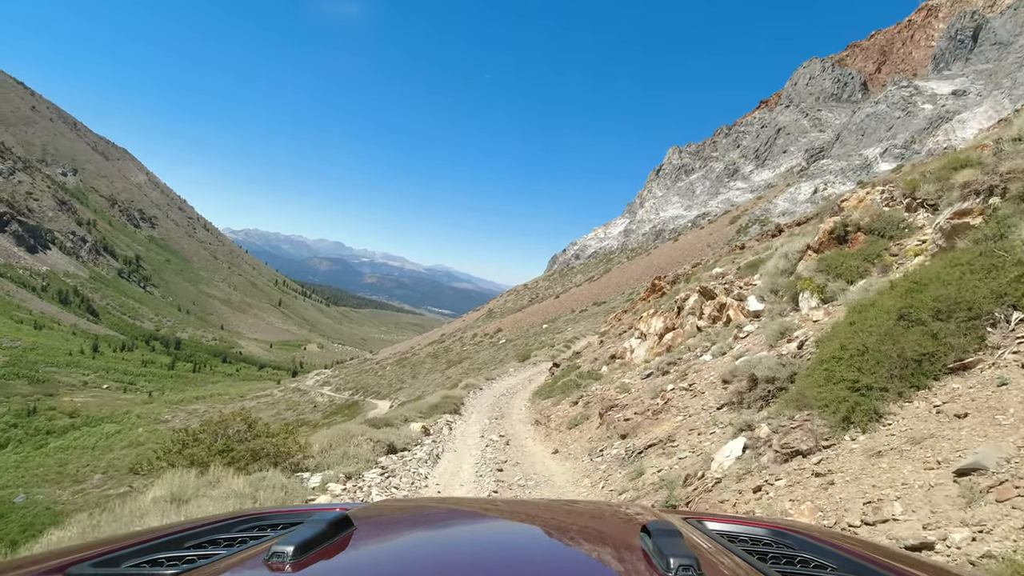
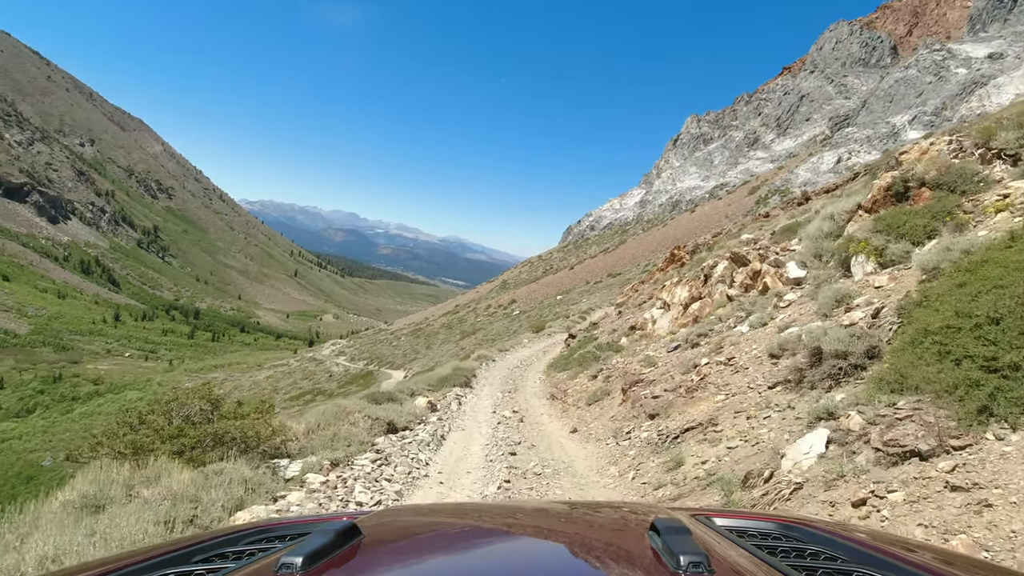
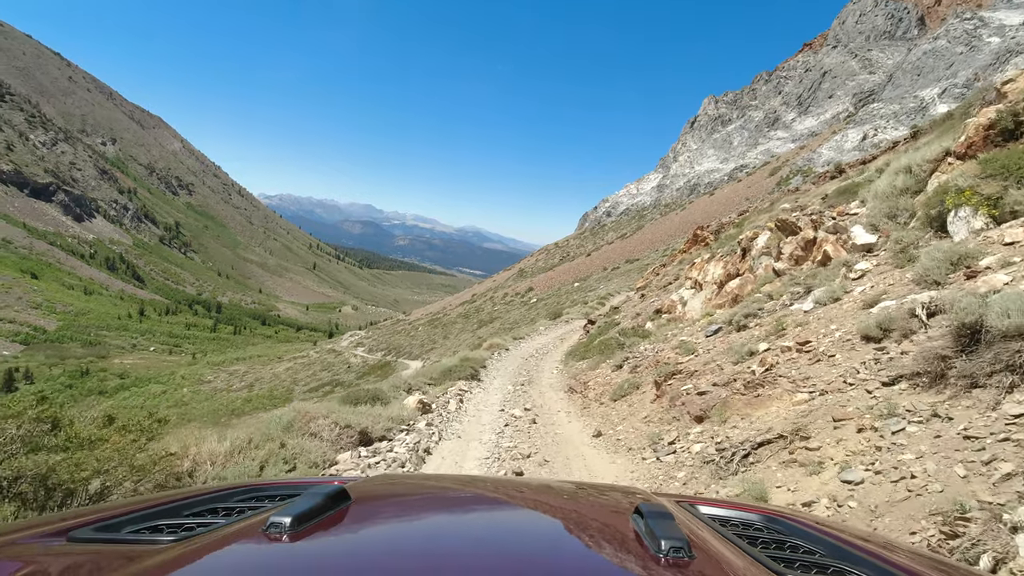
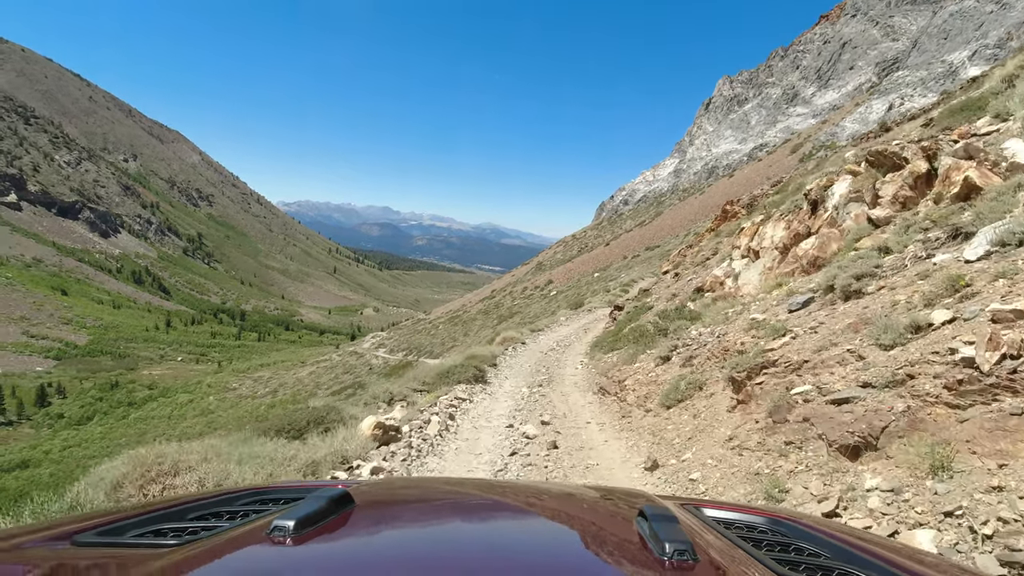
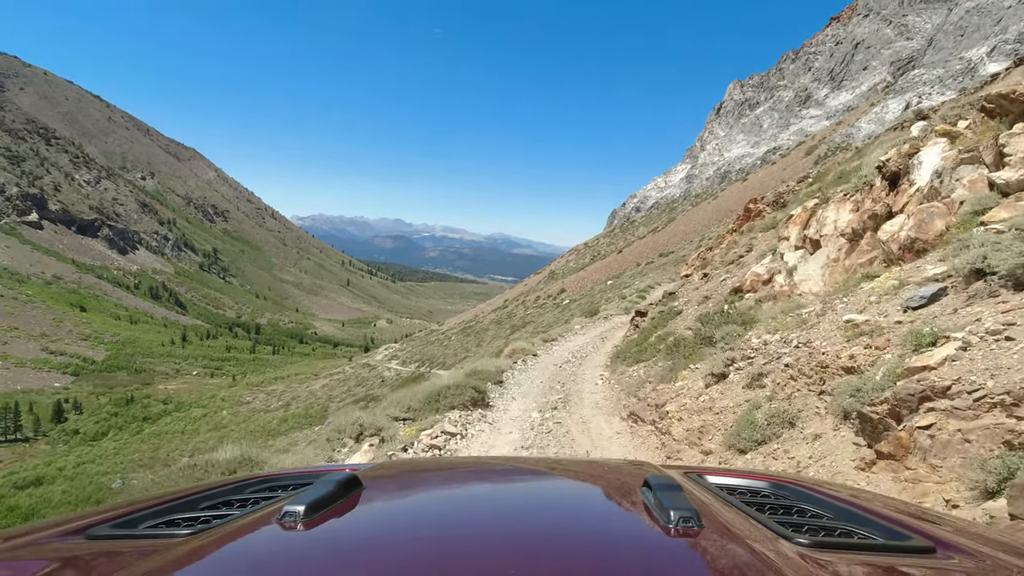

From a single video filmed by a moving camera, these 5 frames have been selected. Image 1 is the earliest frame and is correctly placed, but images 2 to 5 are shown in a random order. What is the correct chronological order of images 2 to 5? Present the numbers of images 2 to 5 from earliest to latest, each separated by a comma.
2, 3, 4, 5
